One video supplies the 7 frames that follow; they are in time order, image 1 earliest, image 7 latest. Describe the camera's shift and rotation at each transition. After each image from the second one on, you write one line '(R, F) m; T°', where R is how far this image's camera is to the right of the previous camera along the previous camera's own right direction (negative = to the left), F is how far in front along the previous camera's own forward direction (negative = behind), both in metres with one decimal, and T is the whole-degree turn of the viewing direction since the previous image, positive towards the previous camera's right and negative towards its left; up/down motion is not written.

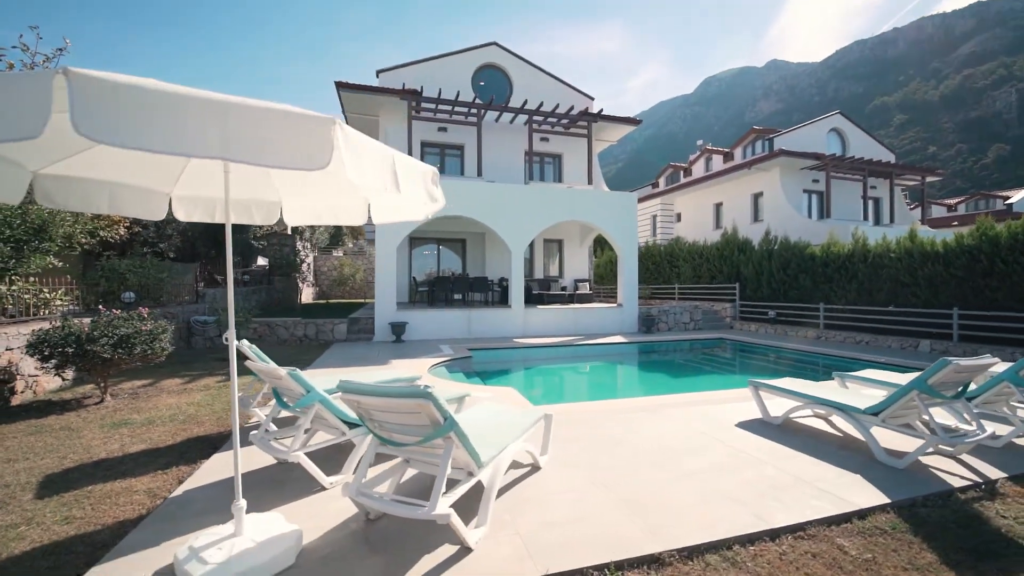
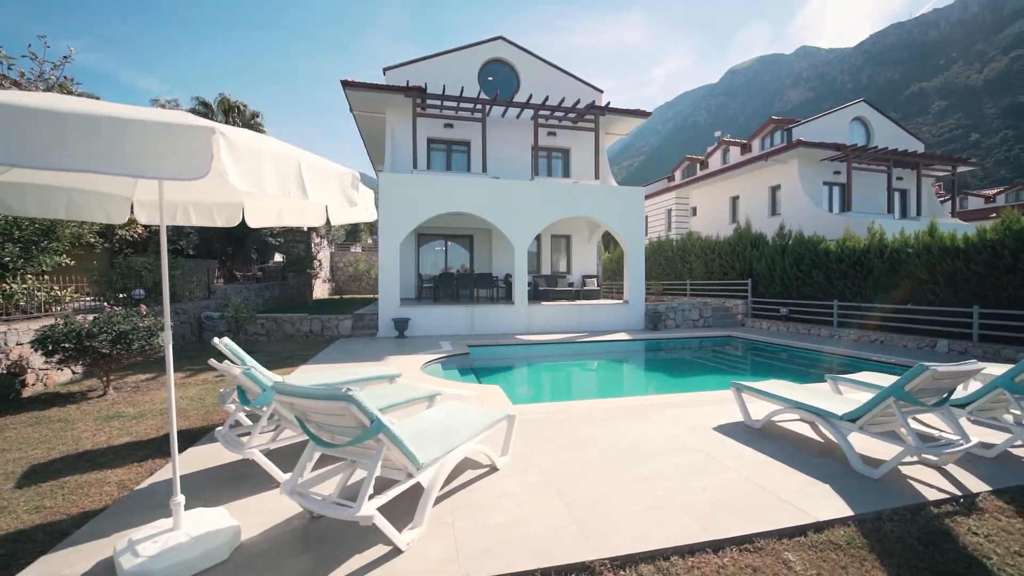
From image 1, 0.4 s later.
(+0.6, 0.0) m; -3°
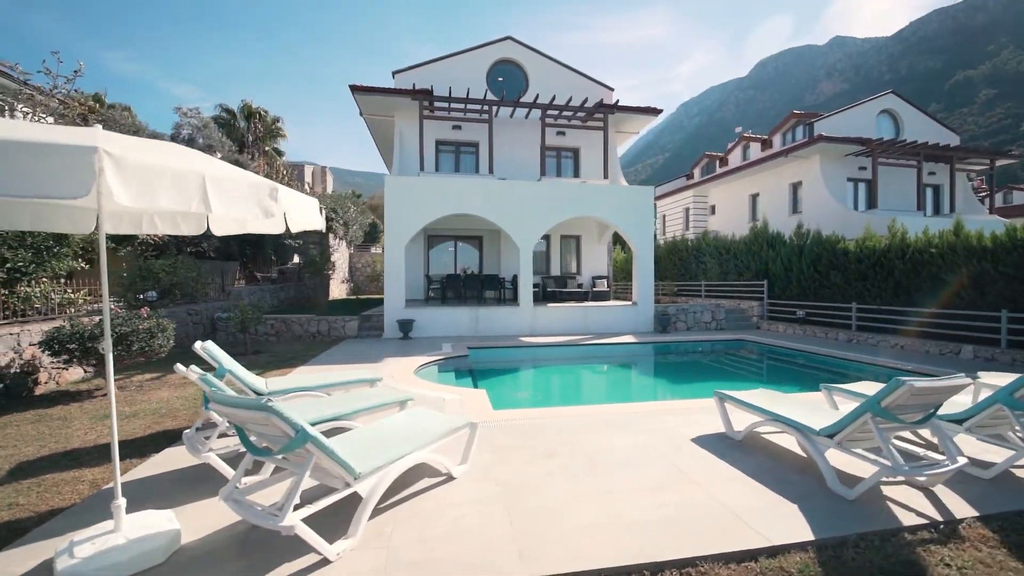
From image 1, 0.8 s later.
(+0.6, +0.1) m; -3°
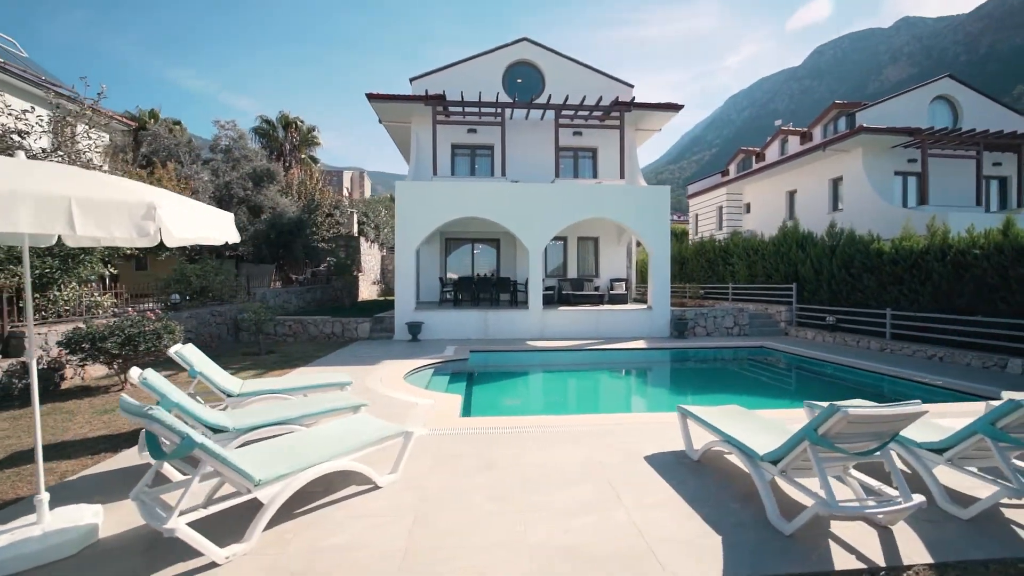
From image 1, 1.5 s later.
(+1.0, +0.1) m; -6°
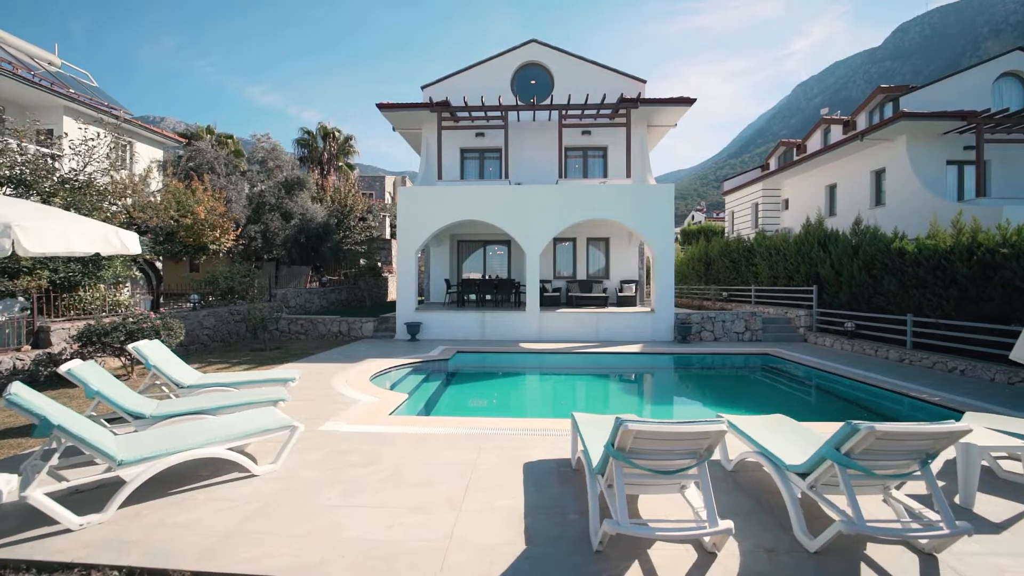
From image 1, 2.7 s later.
(+1.8, 0.0) m; -8°
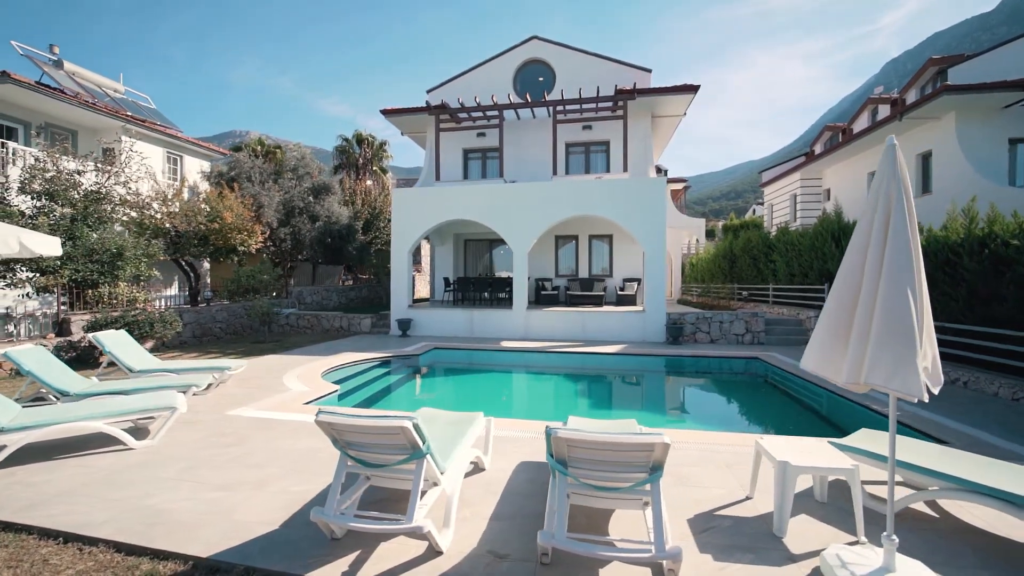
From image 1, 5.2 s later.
(+2.3, +0.2) m; -9°
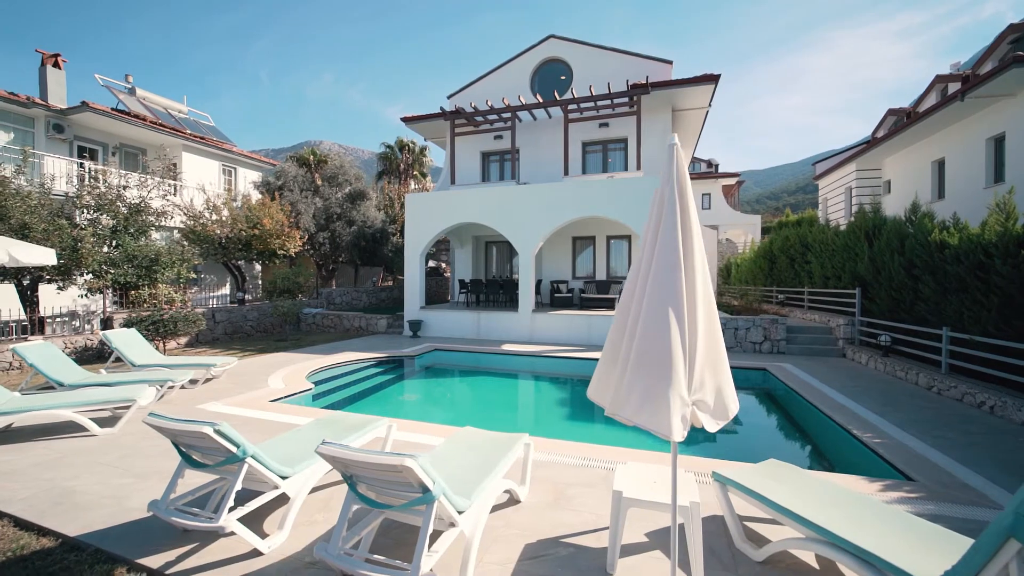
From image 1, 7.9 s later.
(+1.7, +0.2) m; -8°
